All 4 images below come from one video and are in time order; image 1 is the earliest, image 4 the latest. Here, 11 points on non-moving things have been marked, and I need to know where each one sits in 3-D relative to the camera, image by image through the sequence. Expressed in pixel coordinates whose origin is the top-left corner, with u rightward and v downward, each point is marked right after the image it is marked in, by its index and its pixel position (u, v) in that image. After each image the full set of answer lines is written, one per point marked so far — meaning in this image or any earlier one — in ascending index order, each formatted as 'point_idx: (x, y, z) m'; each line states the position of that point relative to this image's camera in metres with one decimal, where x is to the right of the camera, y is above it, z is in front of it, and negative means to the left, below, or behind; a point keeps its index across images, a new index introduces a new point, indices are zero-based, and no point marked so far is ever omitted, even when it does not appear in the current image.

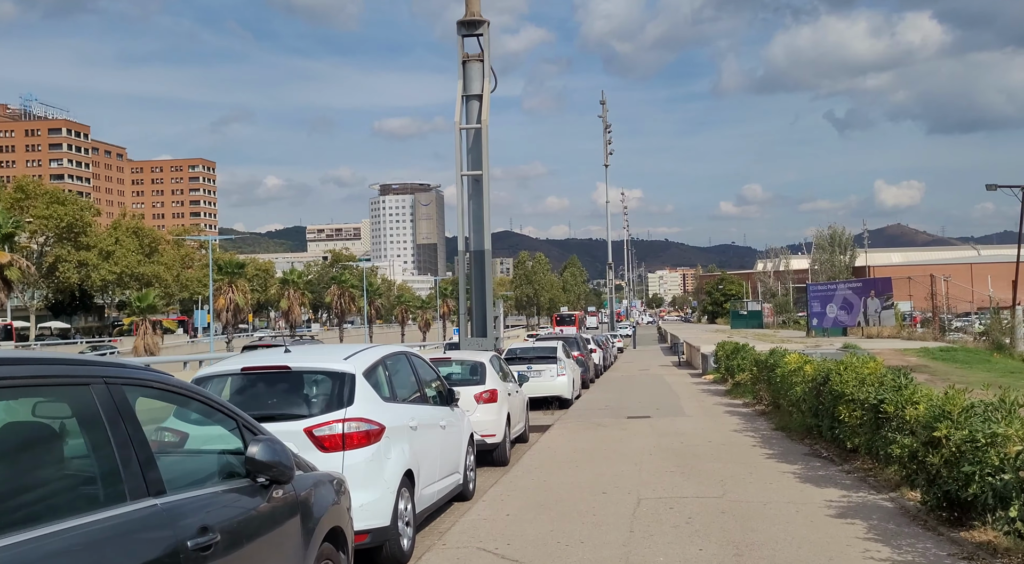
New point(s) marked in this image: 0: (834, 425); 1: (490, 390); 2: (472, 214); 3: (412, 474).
0: (+3.8, -1.7, +10.2) m
1: (-0.3, -1.5, +11.7) m
2: (-0.8, +1.3, +16.9) m
3: (-0.8, -1.6, +7.1) m
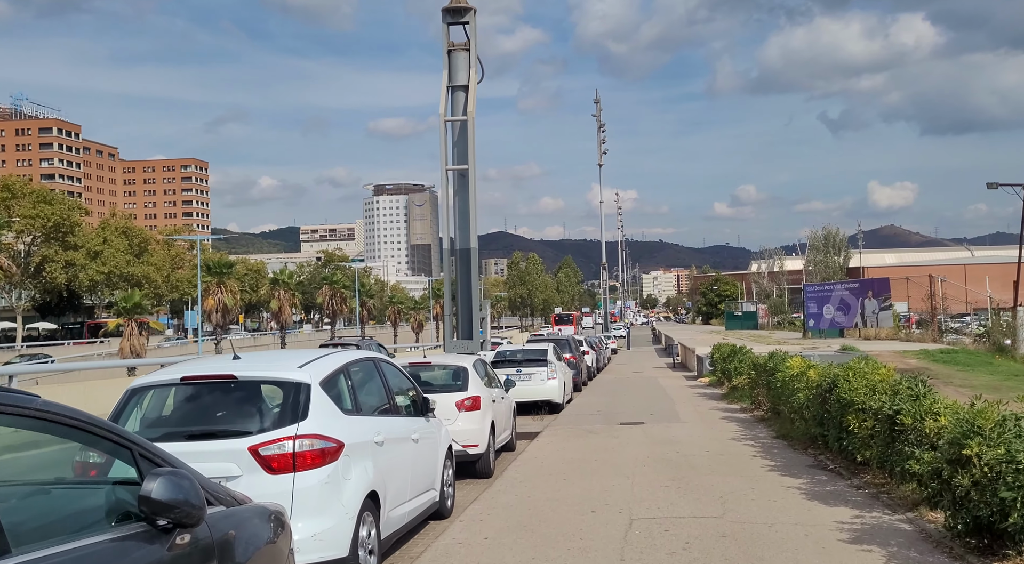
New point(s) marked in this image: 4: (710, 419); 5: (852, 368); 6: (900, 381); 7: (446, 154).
0: (+3.6, -1.7, +9.5) m
1: (-0.5, -1.5, +10.9) m
2: (-1.0, +1.3, +16.1) m
3: (-1.0, -1.6, +6.3) m
4: (+3.7, -2.5, +16.1) m
5: (+3.8, -1.0, +9.8) m
6: (+3.7, -1.0, +8.2) m
7: (-1.2, +2.4, +16.1) m
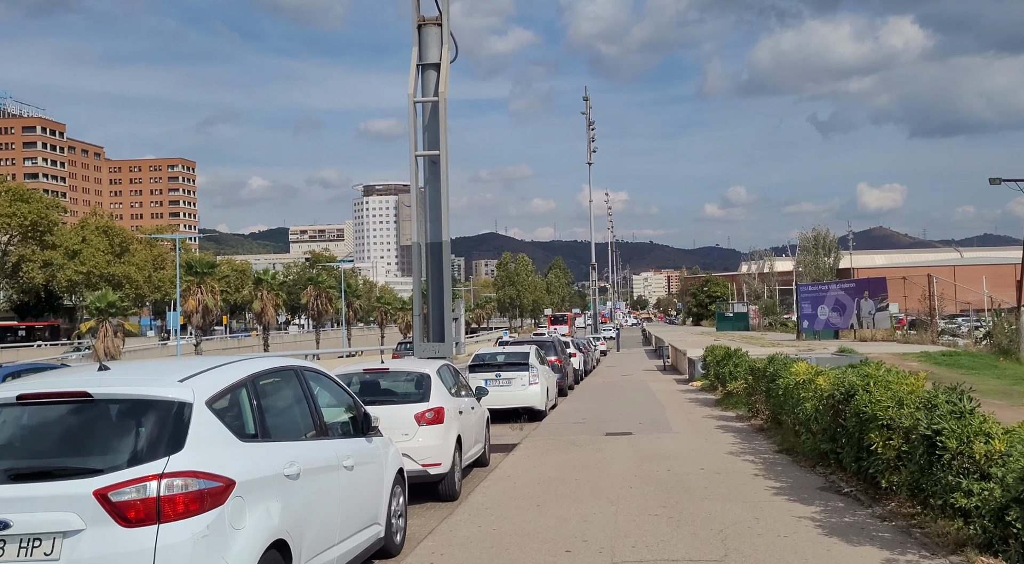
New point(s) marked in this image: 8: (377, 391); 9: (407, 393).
0: (+3.2, -1.6, +8.1) m
1: (-0.9, -1.4, +9.6) m
2: (-1.4, +1.4, +14.8) m
3: (-1.3, -1.5, +5.0) m
4: (+3.3, -2.5, +14.8) m
5: (+3.5, -0.9, +8.4) m
6: (+3.3, -0.9, +6.8) m
7: (-1.6, +2.4, +14.7) m
8: (-1.5, -1.3, +10.0) m
9: (-1.2, -1.3, +9.9) m
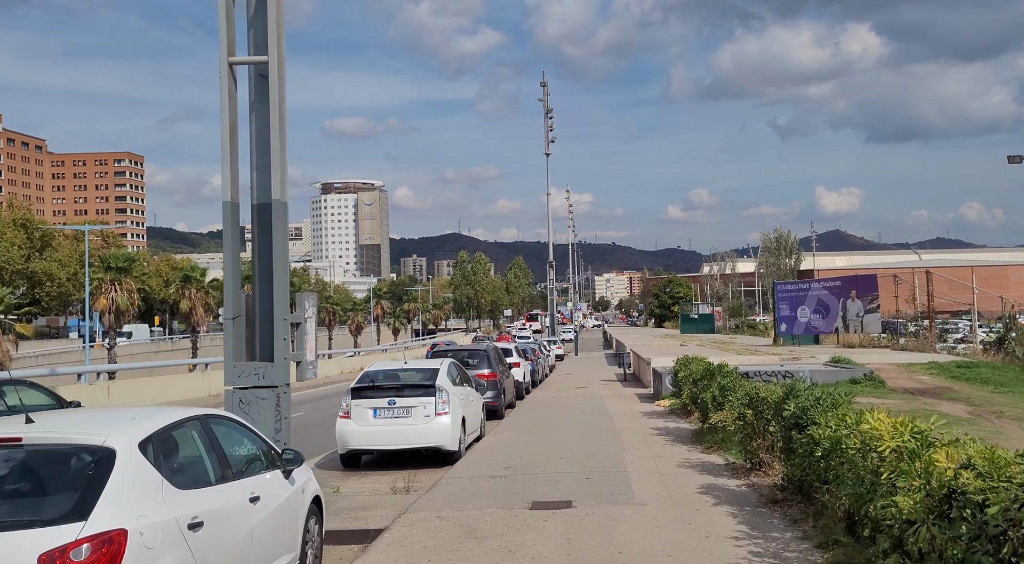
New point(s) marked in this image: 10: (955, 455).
0: (+2.2, -1.5, +3.0) m
1: (-2.0, -1.2, +4.2) m
2: (-2.8, +1.6, +9.4) m
3: (-2.2, -1.3, -0.4) m
4: (+1.9, -2.3, +9.6) m
5: (+2.4, -0.8, +3.3) m
6: (+2.3, -0.7, +1.7) m
7: (-3.0, +2.6, +9.3) m
8: (-2.7, -1.1, +4.6) m
9: (-2.4, -1.1, +4.6) m
10: (+2.4, -1.0, +4.8) m
